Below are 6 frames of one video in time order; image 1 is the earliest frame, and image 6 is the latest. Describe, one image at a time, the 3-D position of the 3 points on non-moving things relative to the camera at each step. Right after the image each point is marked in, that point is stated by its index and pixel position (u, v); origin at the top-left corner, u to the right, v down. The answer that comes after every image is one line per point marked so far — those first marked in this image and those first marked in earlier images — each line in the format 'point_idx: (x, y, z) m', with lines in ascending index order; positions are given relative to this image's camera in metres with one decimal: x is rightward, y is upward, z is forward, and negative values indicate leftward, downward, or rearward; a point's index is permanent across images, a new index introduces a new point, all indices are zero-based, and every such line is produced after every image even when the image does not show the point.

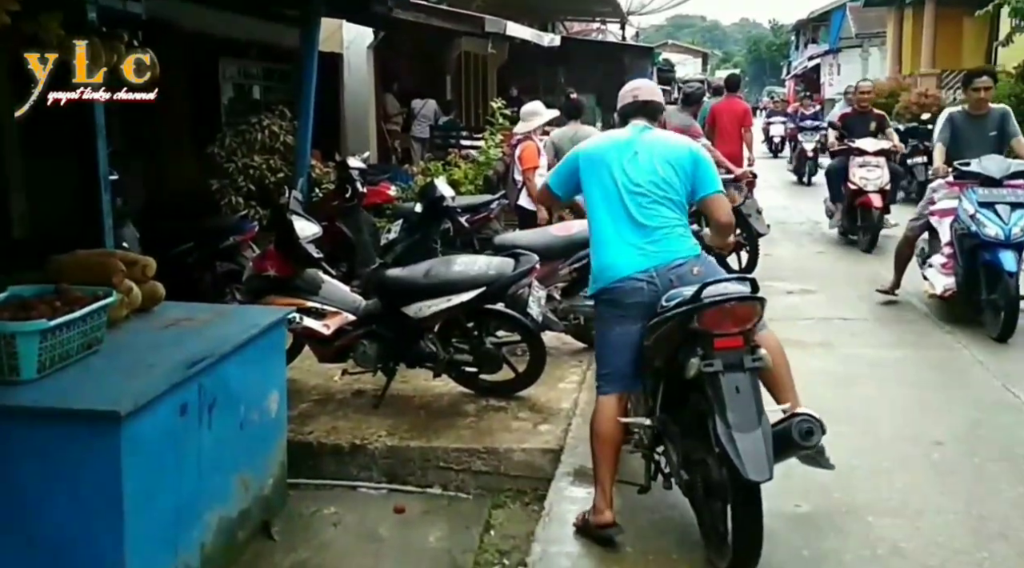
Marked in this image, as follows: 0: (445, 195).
0: (-0.4, +0.5, +5.6) m
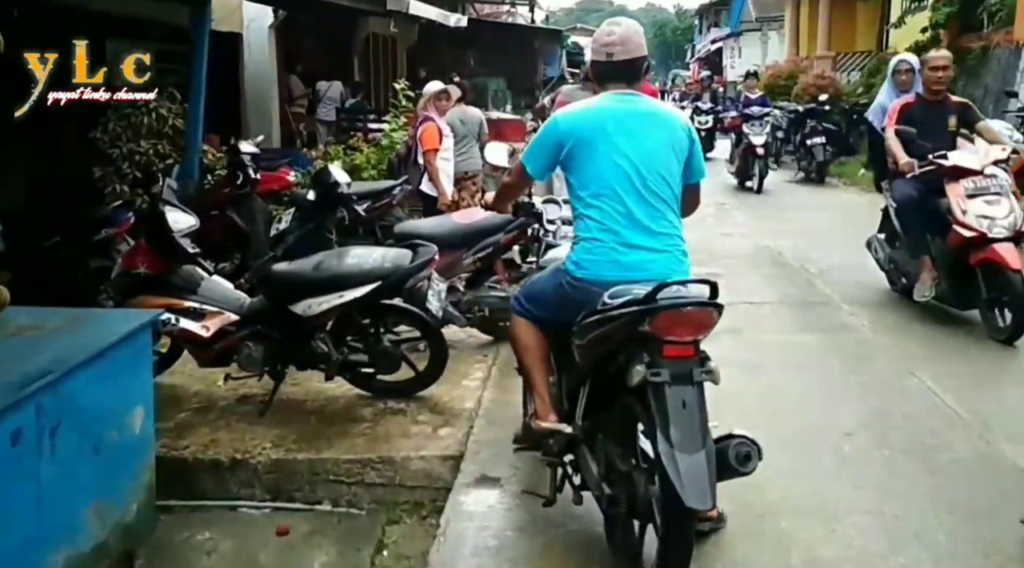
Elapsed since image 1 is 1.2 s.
0: (-0.9, +0.5, +5.2) m
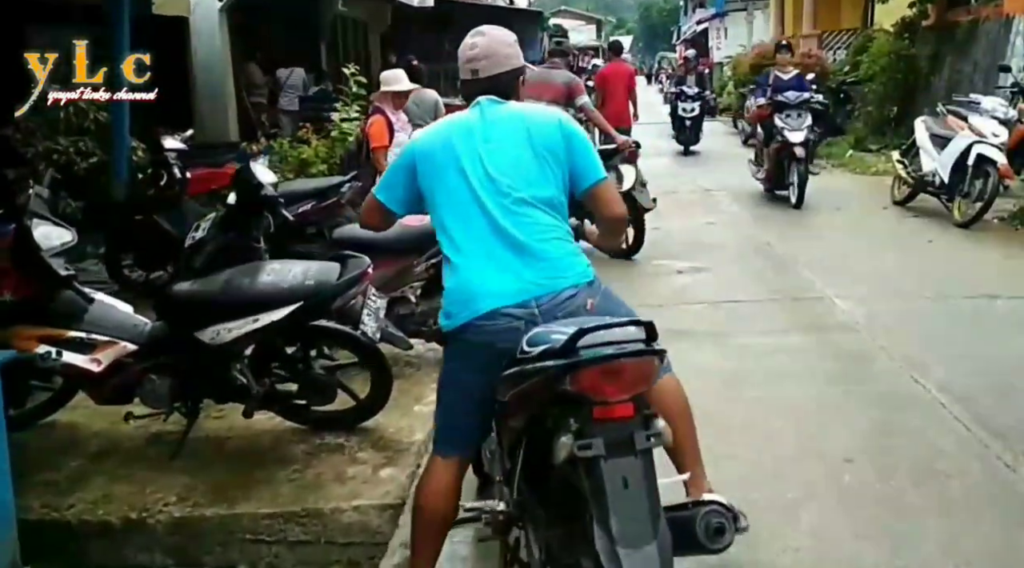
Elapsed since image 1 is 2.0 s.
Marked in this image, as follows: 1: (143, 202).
0: (-1.1, +0.4, +4.6) m
1: (-2.0, +0.5, +5.8) m
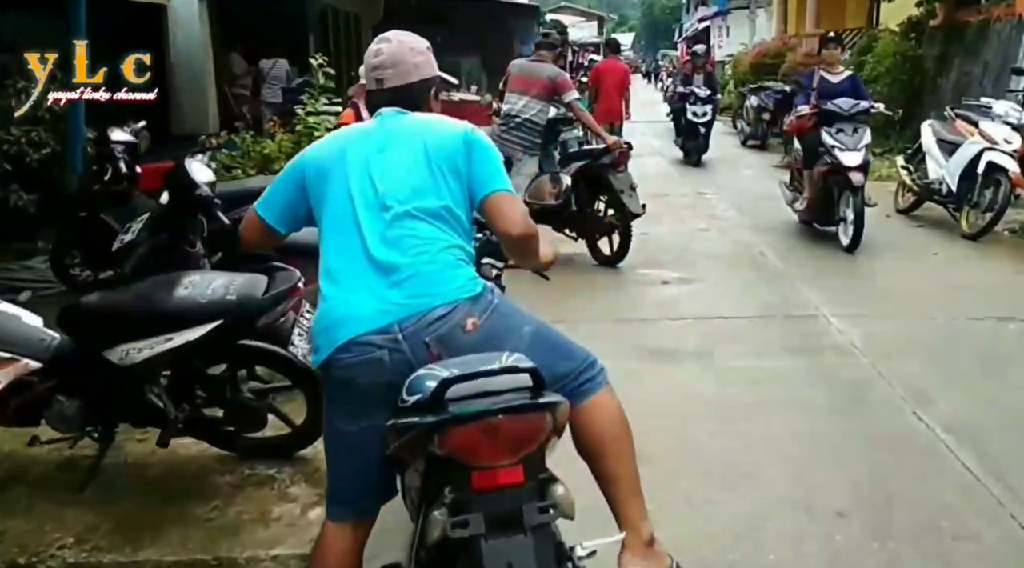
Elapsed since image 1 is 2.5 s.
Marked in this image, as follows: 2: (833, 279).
0: (-1.2, +0.4, +4.2) m
1: (-2.2, +0.4, +5.4) m
2: (+2.1, 0.0, +6.9) m
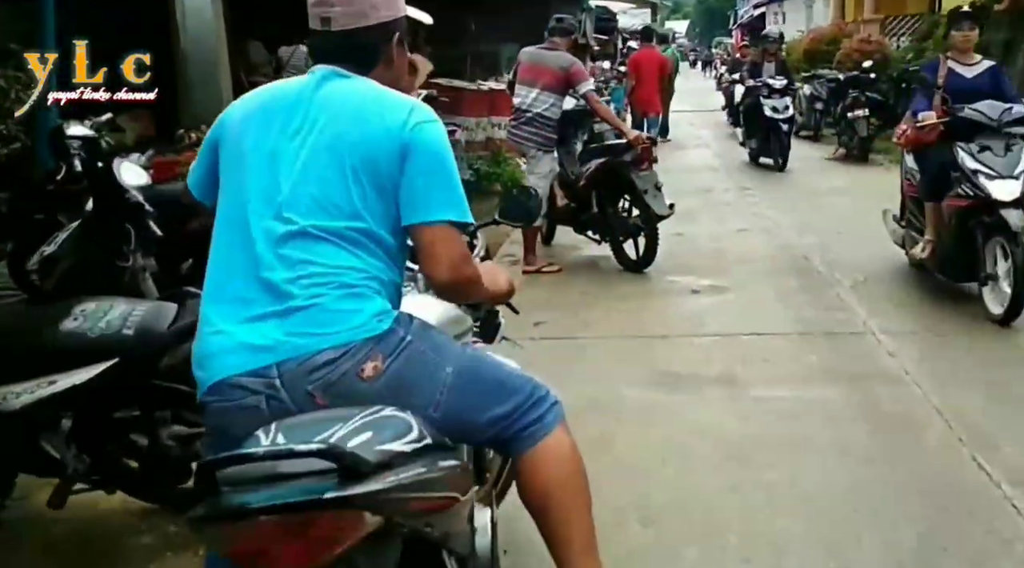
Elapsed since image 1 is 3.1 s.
0: (-1.3, +0.3, +3.6) m
1: (-2.2, +0.4, +4.9) m
2: (+2.2, 0.0, +6.2) m
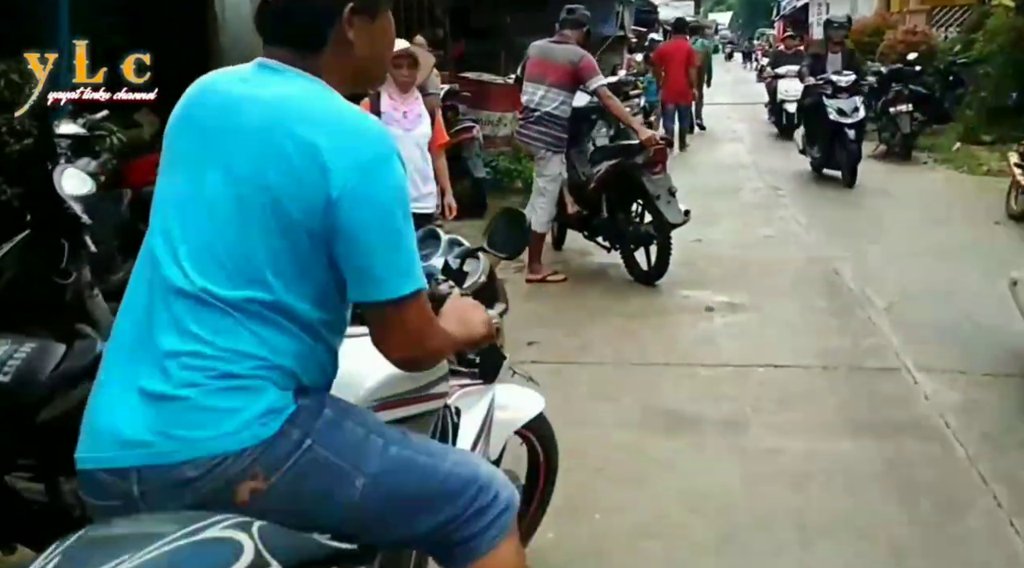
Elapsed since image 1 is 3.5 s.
0: (-1.4, +0.3, +3.1) m
1: (-2.2, +0.4, +4.4) m
2: (+2.2, -0.1, +5.6) m
